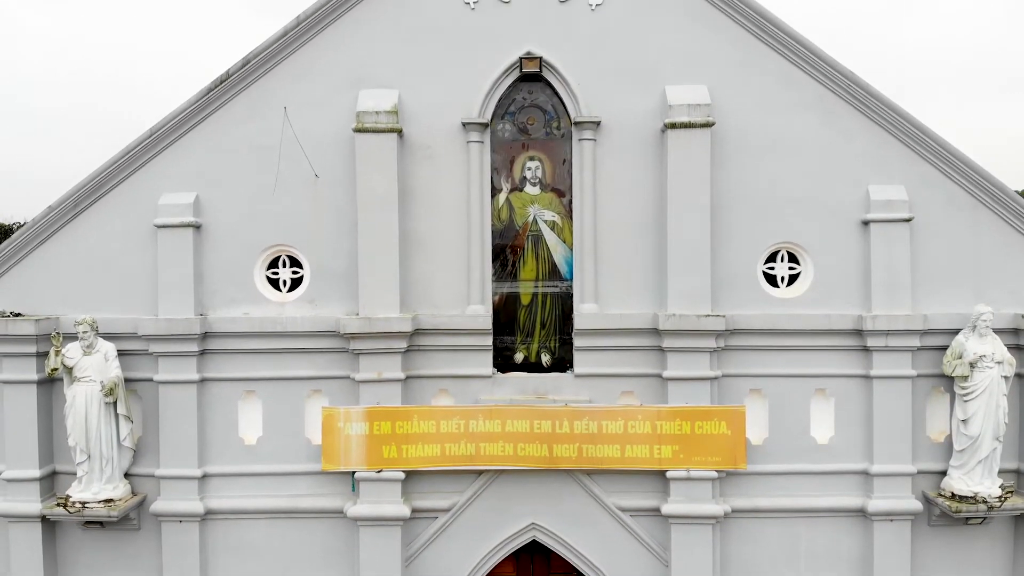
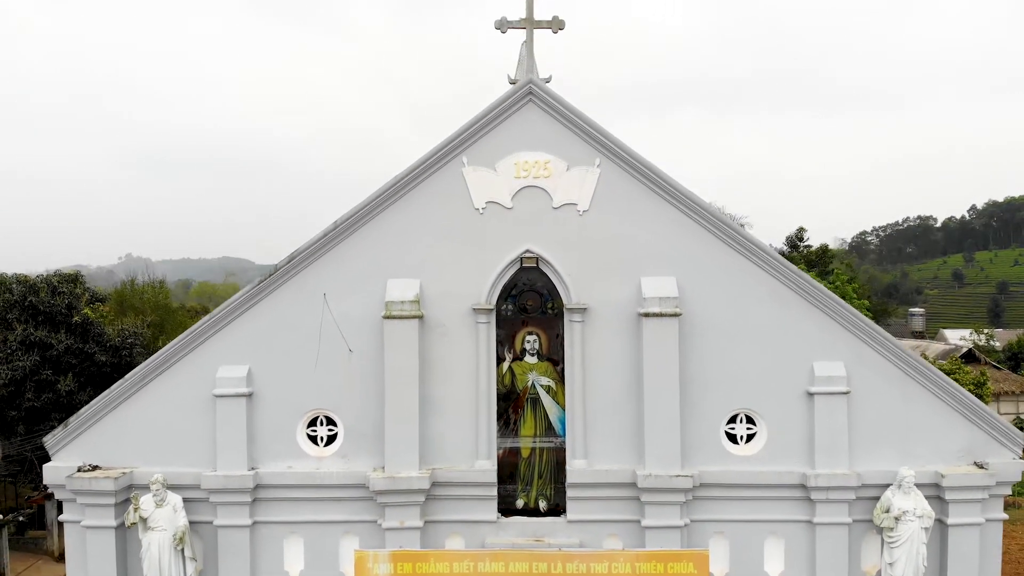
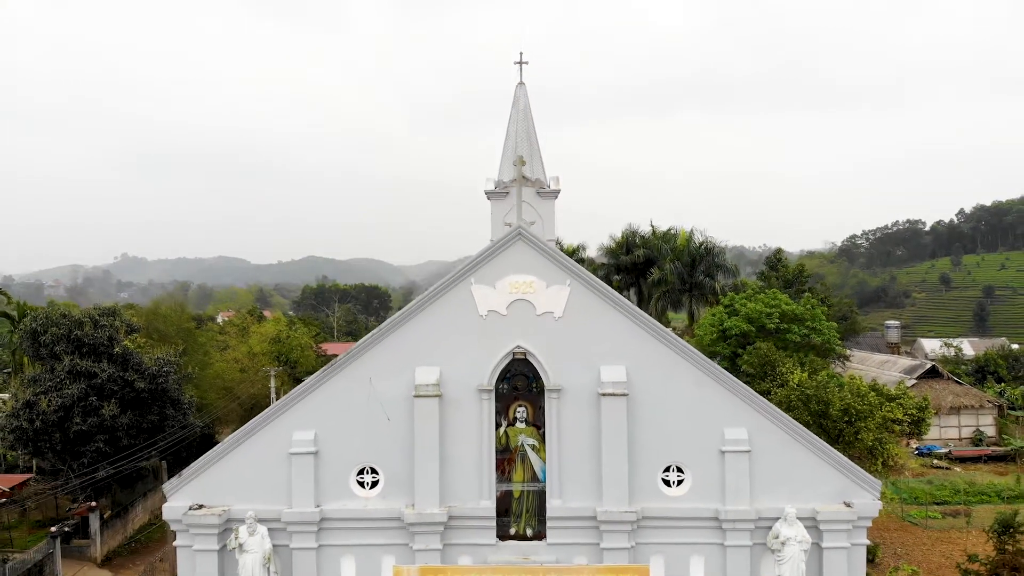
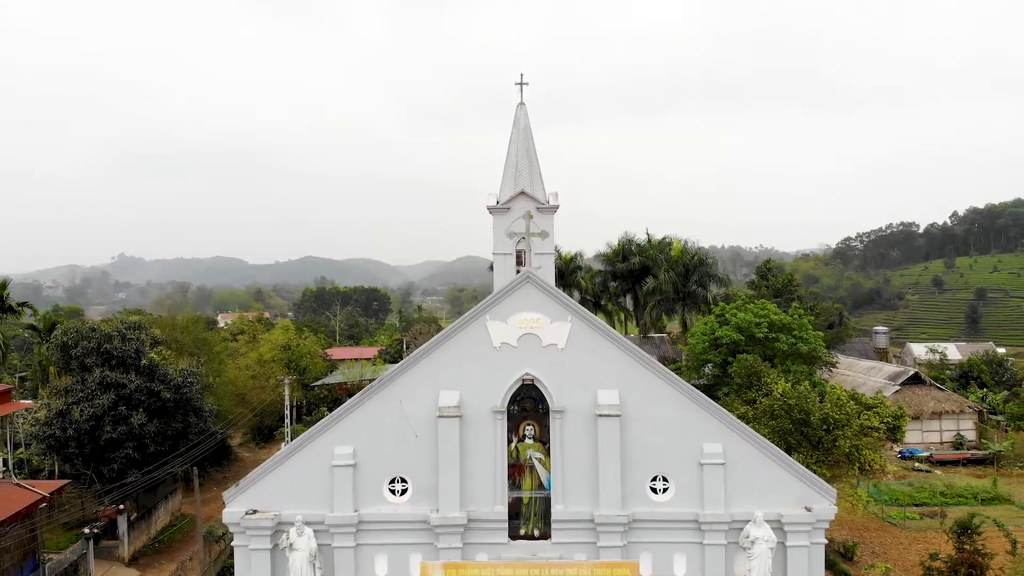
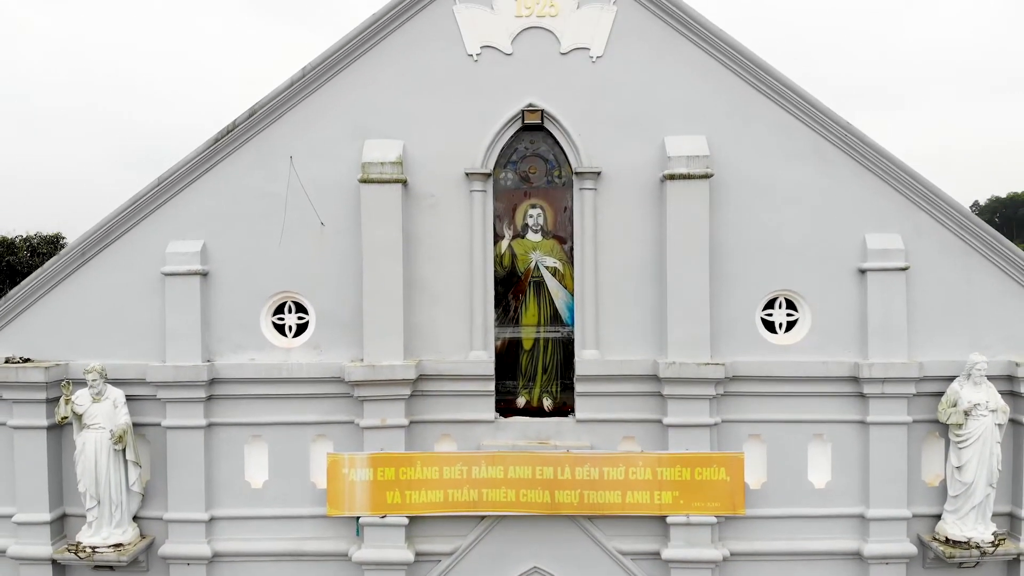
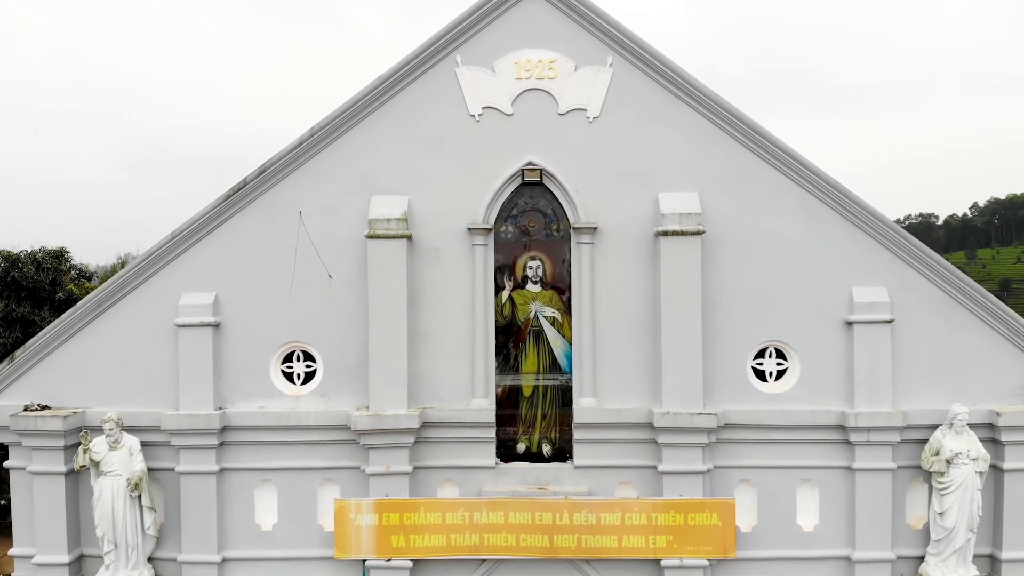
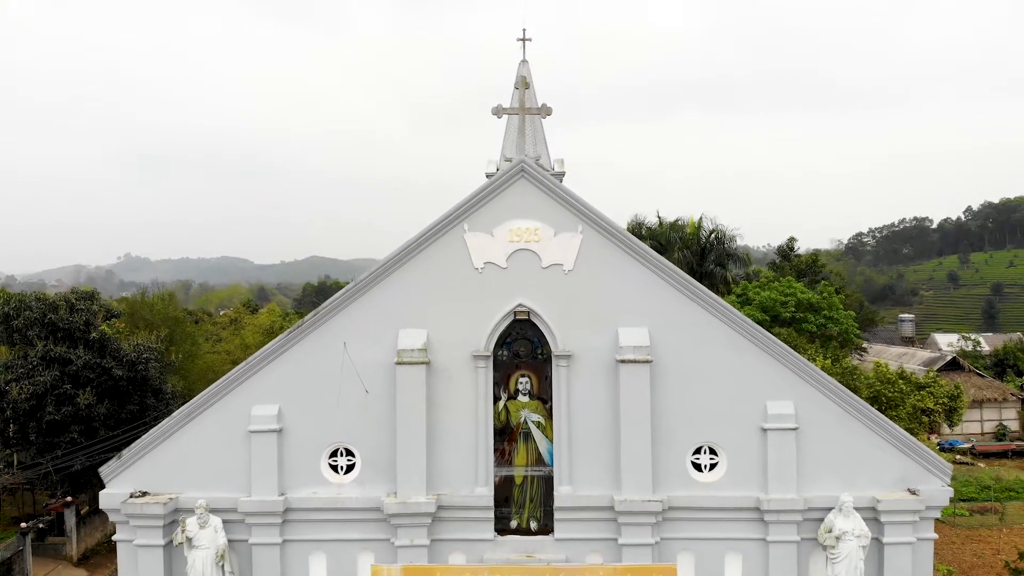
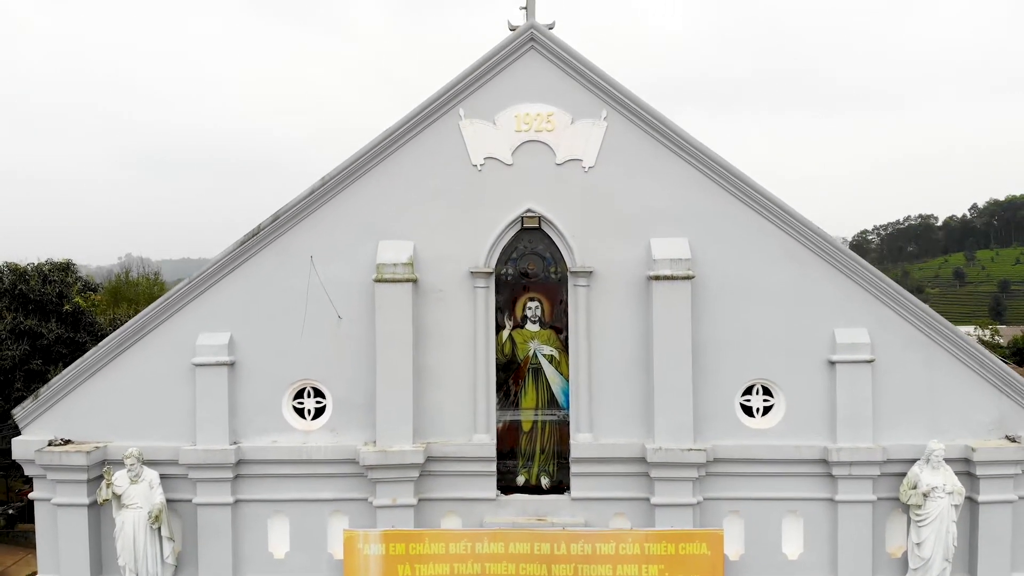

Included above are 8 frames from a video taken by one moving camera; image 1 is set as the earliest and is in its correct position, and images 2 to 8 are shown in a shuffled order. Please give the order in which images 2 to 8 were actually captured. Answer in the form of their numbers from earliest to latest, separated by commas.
5, 6, 8, 2, 7, 3, 4
